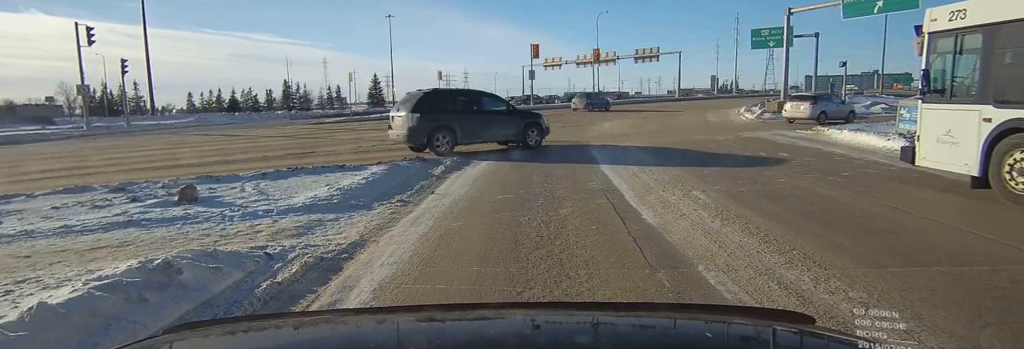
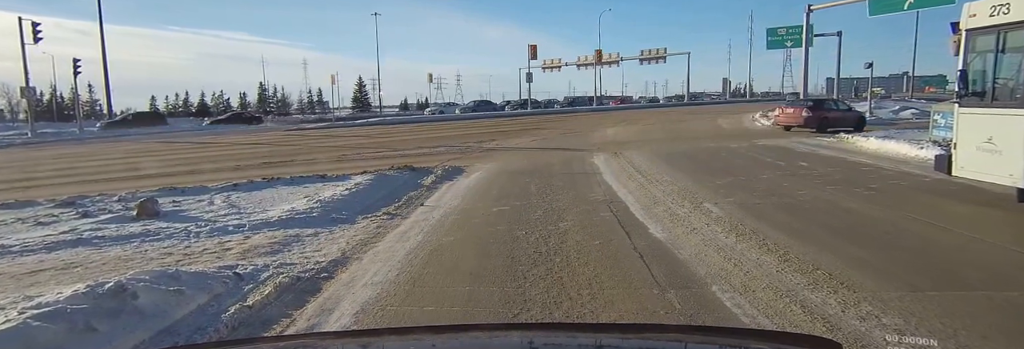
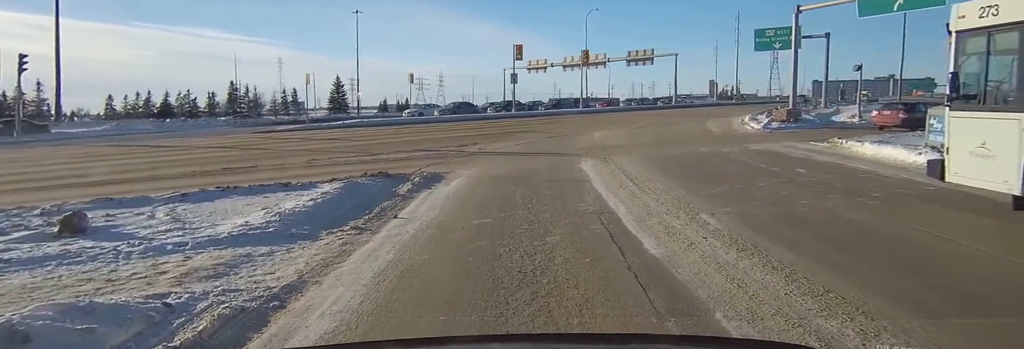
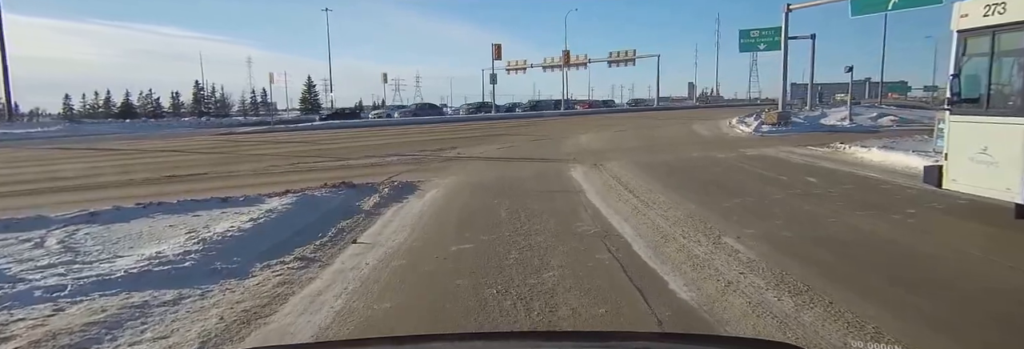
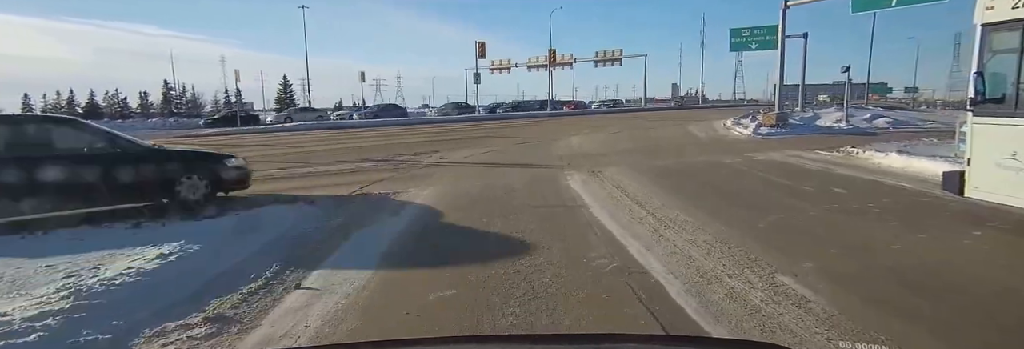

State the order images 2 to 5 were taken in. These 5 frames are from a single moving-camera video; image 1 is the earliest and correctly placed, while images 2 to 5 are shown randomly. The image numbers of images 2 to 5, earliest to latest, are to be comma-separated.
2, 3, 4, 5
